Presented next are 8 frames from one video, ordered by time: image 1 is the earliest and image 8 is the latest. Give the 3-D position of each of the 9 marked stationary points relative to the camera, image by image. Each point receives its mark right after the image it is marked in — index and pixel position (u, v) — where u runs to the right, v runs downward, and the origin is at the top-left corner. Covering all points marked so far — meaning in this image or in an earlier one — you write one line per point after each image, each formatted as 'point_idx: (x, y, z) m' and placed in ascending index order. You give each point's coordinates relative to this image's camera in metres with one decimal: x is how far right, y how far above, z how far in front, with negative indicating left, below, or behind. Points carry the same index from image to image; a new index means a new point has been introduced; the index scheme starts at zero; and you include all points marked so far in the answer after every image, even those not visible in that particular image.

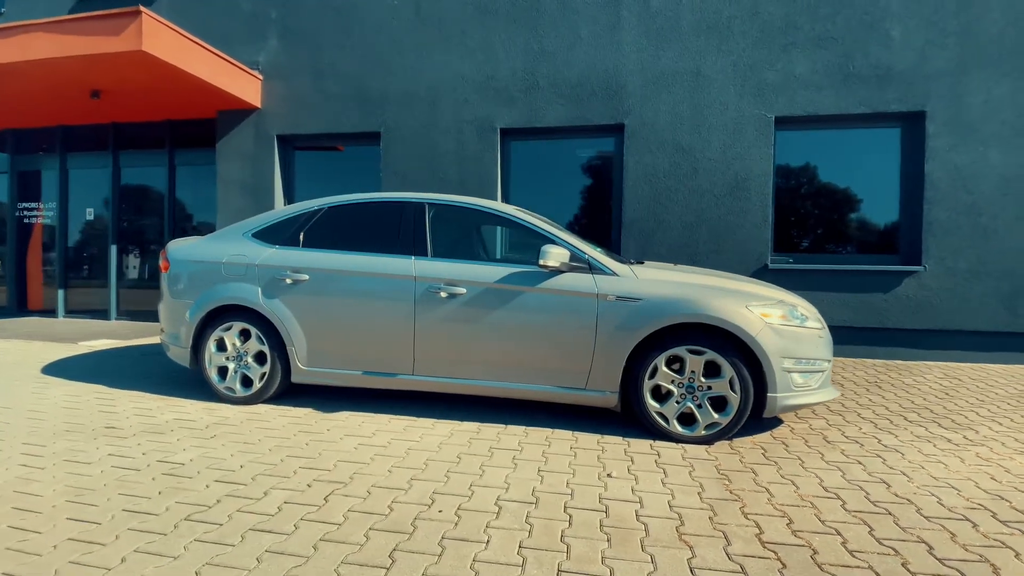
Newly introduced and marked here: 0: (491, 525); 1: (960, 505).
0: (-0.1, -1.2, +3.0) m
1: (+2.4, -1.1, +3.1) m
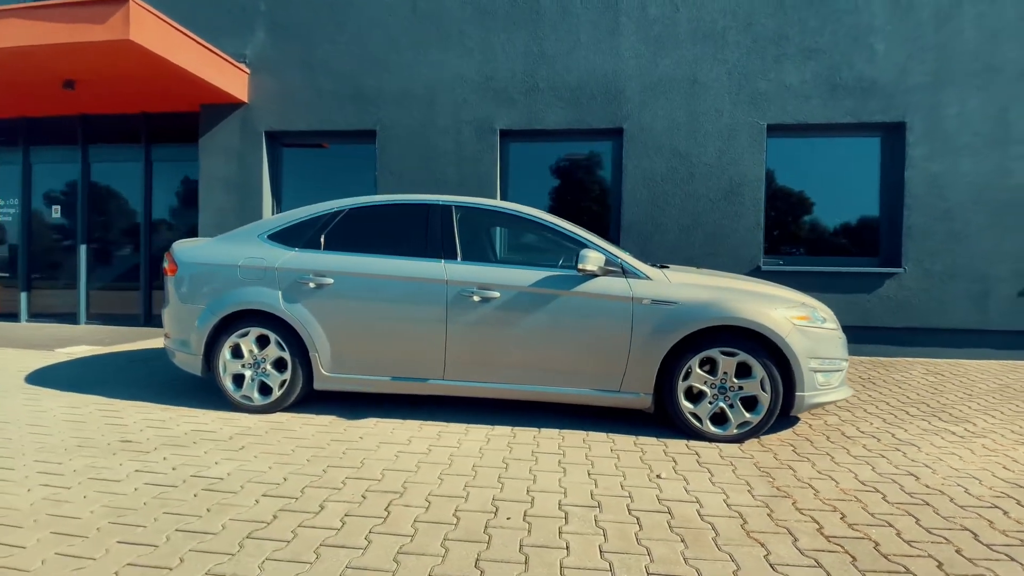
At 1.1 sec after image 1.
0: (+0.3, -1.2, +3.0) m
1: (+2.7, -1.2, +3.4) m
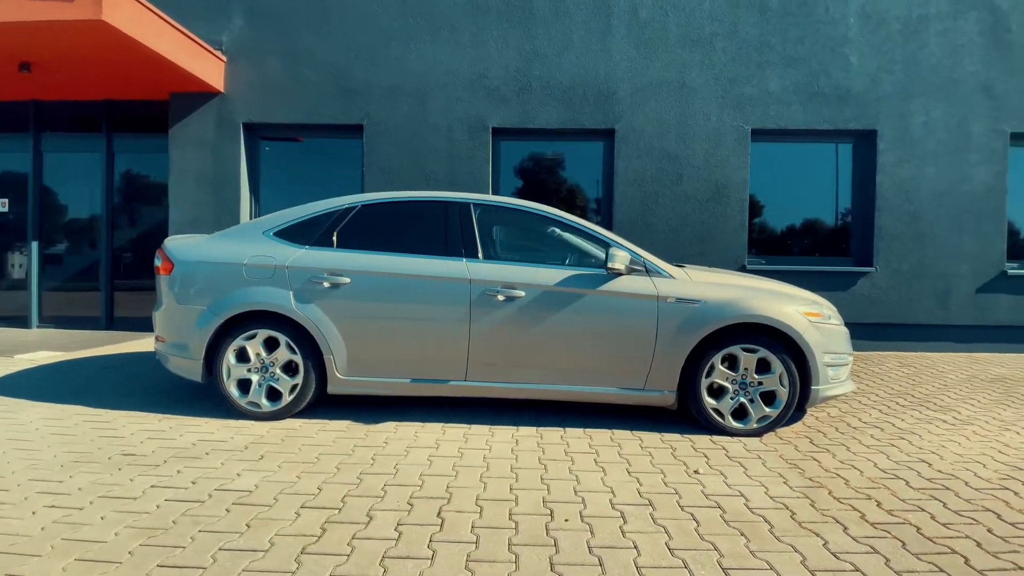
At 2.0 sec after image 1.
0: (+0.6, -1.2, +3.0) m
1: (+3.0, -1.2, +3.6) m
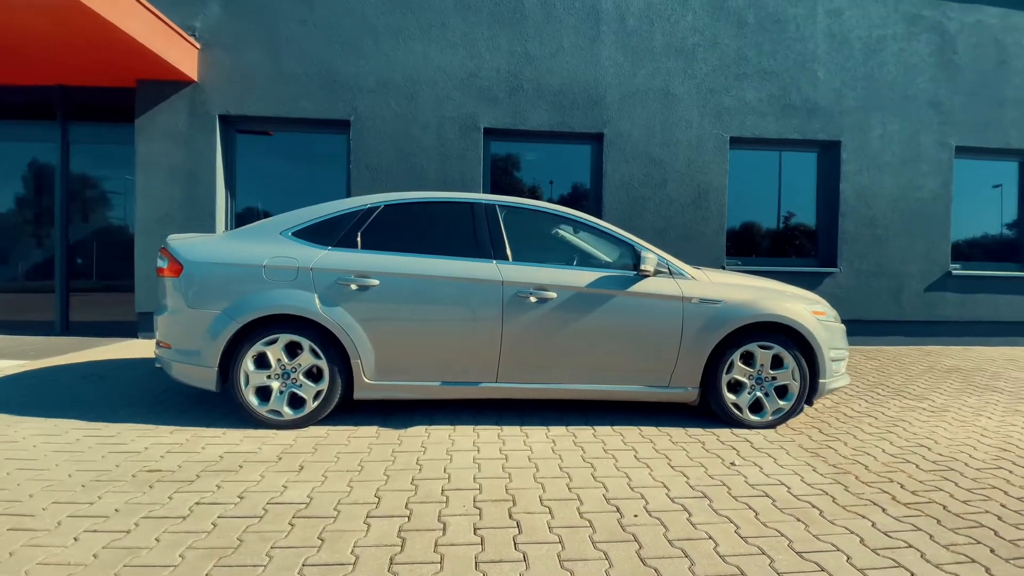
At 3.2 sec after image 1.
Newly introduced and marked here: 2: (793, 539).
0: (+1.0, -1.3, +3.2) m
1: (+3.3, -1.2, +4.1) m
2: (+1.4, -1.3, +3.0) m
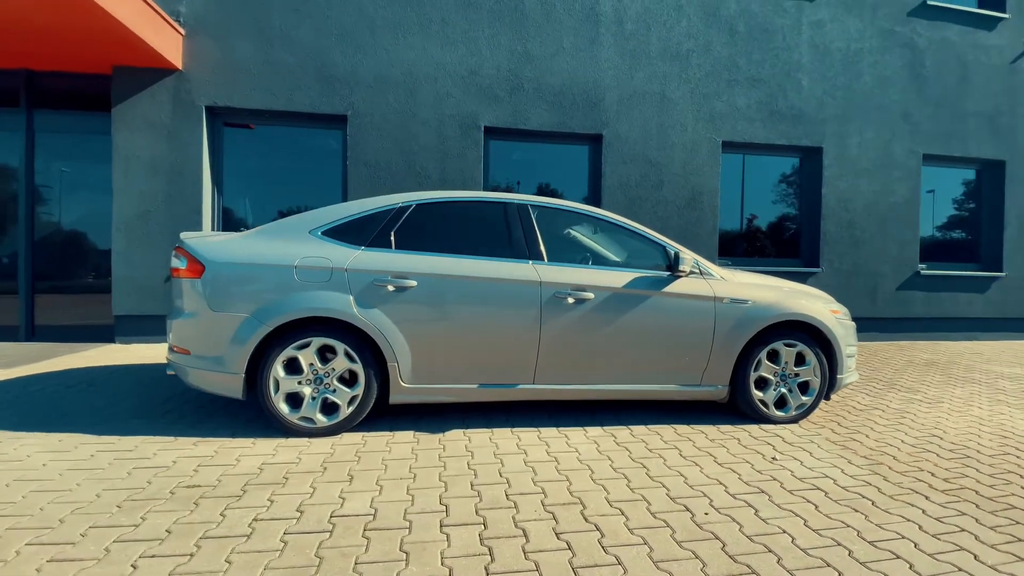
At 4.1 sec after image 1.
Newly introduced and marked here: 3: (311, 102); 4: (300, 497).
0: (+1.4, -1.3, +3.2) m
1: (+3.6, -1.2, +4.4) m
2: (+1.9, -1.3, +3.2) m
3: (-2.3, +2.1, +6.7) m
4: (-1.2, -1.2, +3.3) m
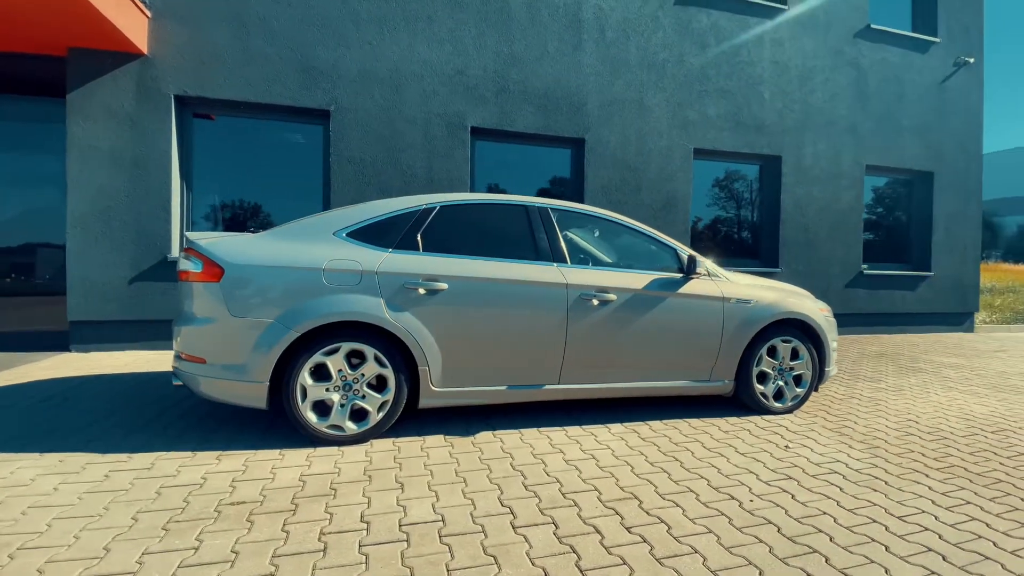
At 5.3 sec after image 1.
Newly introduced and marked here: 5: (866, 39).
0: (+1.7, -1.3, +3.5) m
1: (+3.7, -1.1, +4.9) m
2: (+2.2, -1.3, +3.5) m
3: (-2.4, +2.1, +6.4) m
4: (-0.8, -1.2, +3.2) m
5: (+4.9, +3.4, +8.1) m
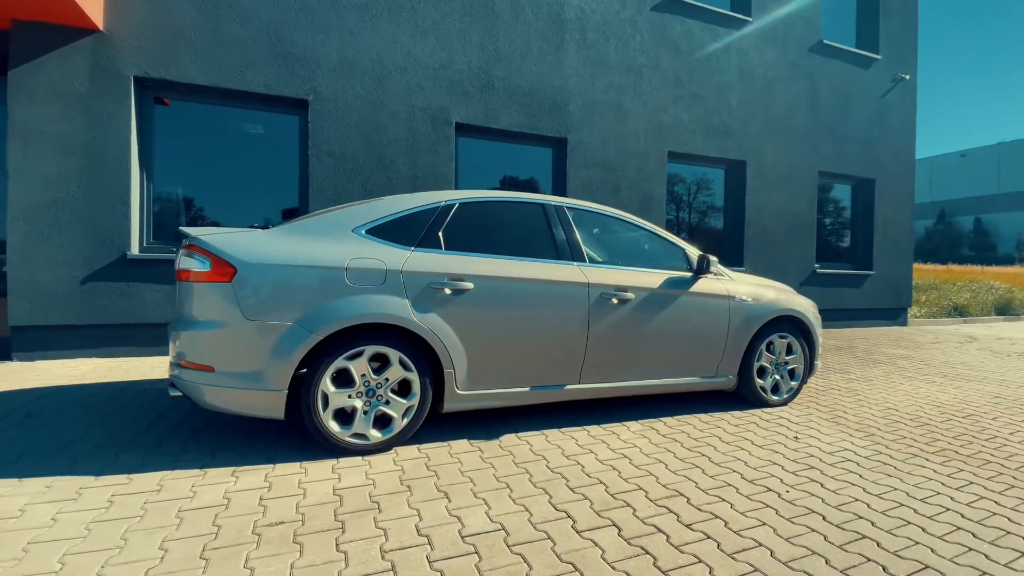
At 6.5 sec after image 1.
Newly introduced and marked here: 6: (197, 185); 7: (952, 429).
0: (+2.0, -1.2, +3.6) m
1: (+3.8, -1.1, +5.3) m
2: (+2.5, -1.3, +3.7) m
3: (-2.5, +2.1, +6.0) m
4: (-0.5, -1.2, +3.0) m
5: (+4.5, +3.4, +8.6) m
6: (-3.2, +1.1, +6.1) m
7: (+3.6, -1.2, +4.9) m
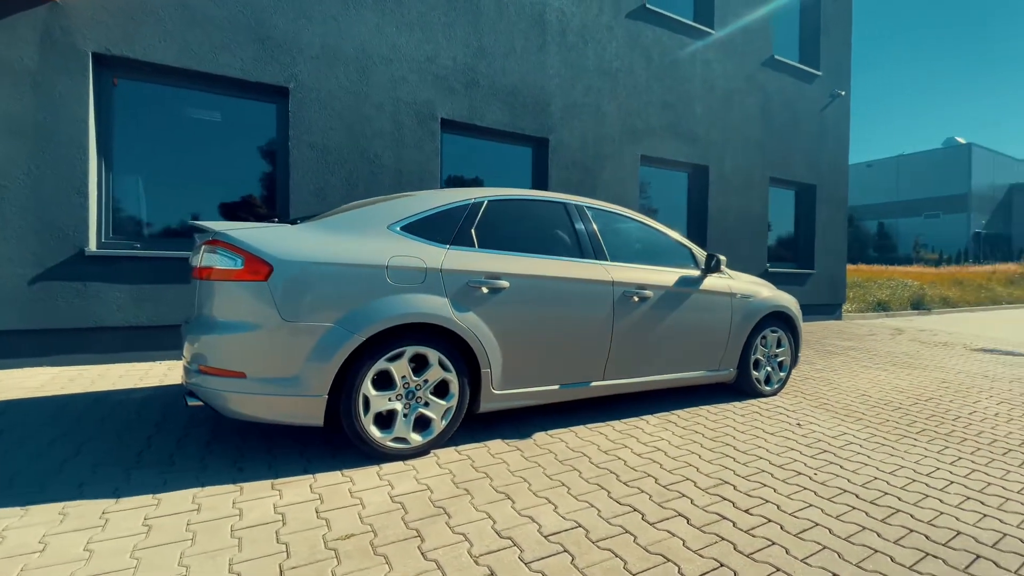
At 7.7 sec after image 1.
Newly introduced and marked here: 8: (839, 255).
0: (+2.3, -1.2, +3.9) m
1: (+3.8, -1.1, +5.8) m
2: (+2.7, -1.2, +4.0) m
3: (-2.5, +2.1, +5.6) m
4: (-0.1, -1.2, +2.9) m
5: (+4.0, +3.5, +9.2) m
6: (-3.3, +1.1, +5.5) m
7: (+3.7, -1.1, +5.3) m
8: (+5.7, +0.6, +10.3) m
